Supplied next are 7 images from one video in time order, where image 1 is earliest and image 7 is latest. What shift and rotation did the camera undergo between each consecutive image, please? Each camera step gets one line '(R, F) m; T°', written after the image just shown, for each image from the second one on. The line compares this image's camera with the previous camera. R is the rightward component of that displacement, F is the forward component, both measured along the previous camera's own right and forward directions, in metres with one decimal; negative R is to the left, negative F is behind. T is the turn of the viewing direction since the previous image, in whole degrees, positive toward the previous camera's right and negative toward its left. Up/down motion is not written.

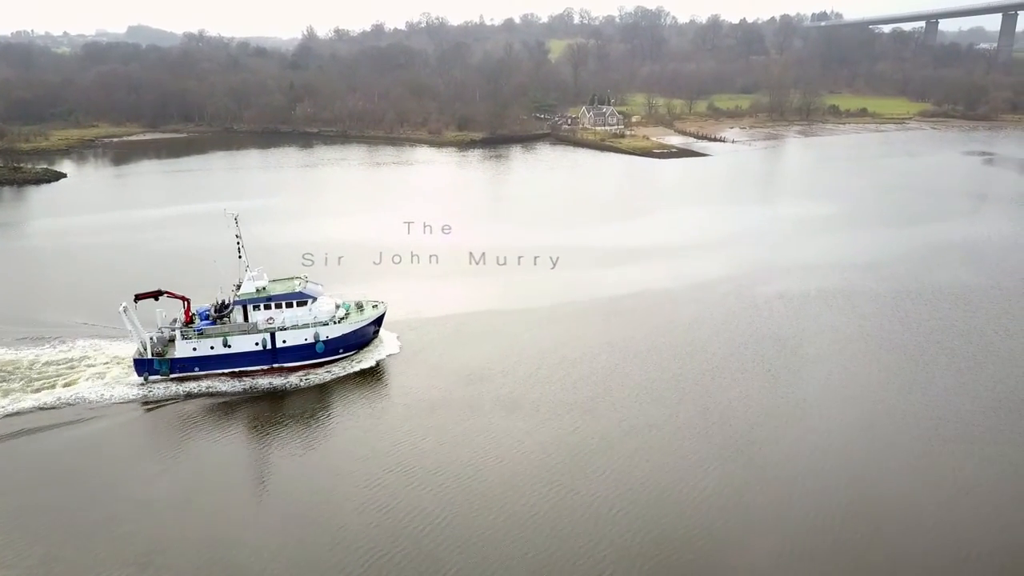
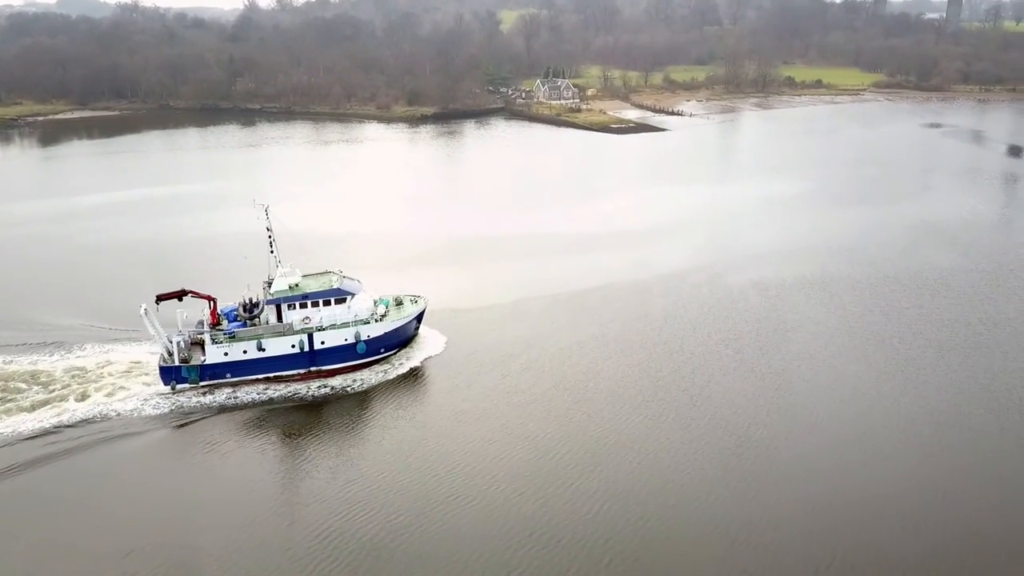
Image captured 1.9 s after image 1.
(-0.2, +2.0) m; +3°
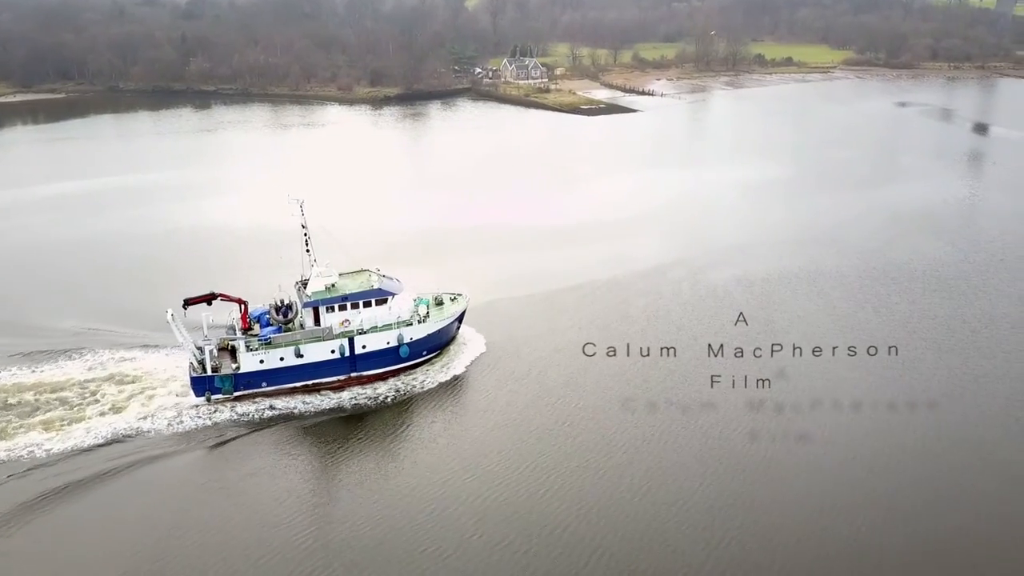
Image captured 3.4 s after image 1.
(-0.1, +1.7) m; +2°
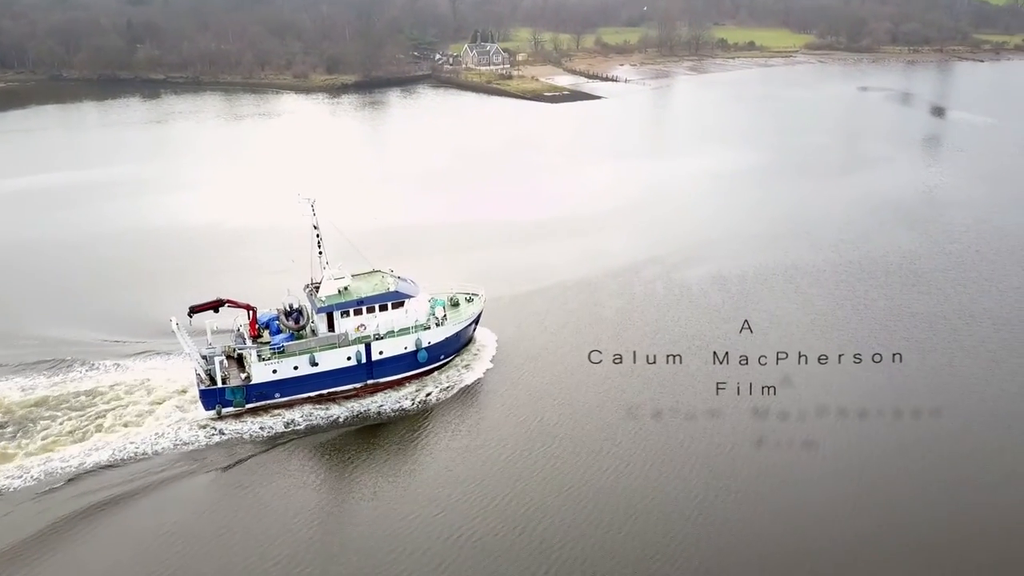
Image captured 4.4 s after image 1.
(-0.1, +1.2) m; +2°
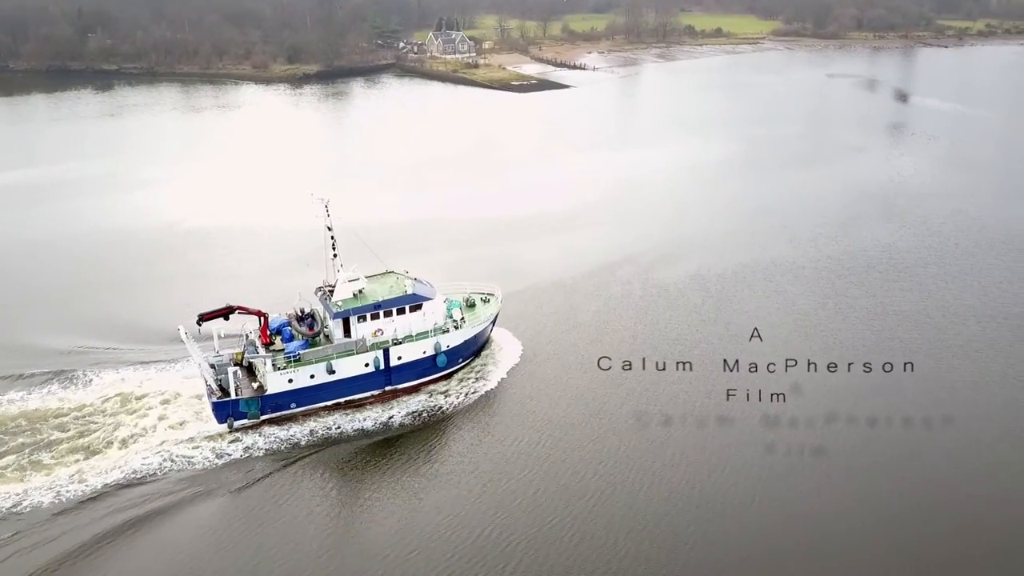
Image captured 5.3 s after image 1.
(-0.1, +1.0) m; +2°
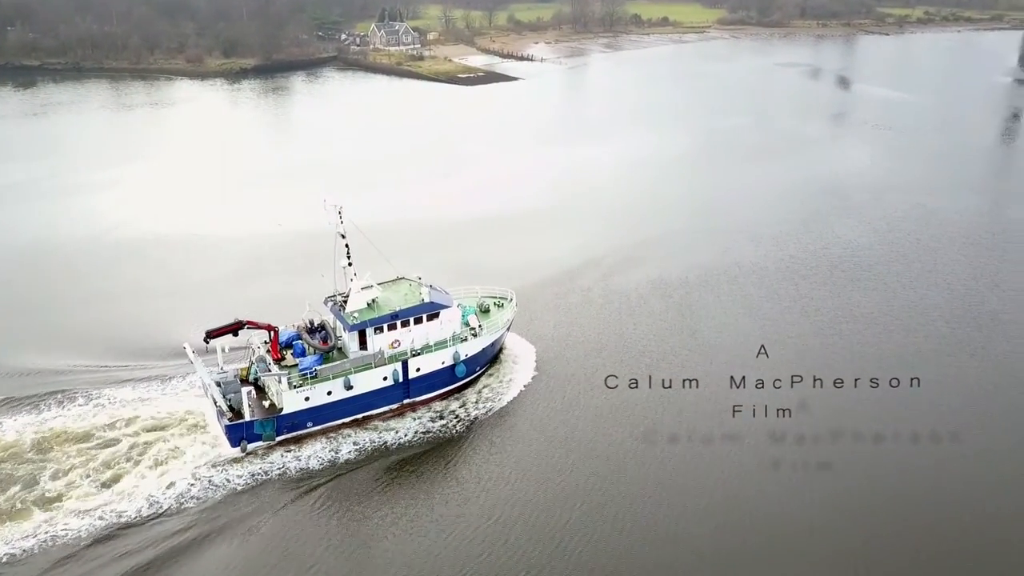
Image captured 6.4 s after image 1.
(-0.1, +1.2) m; +3°
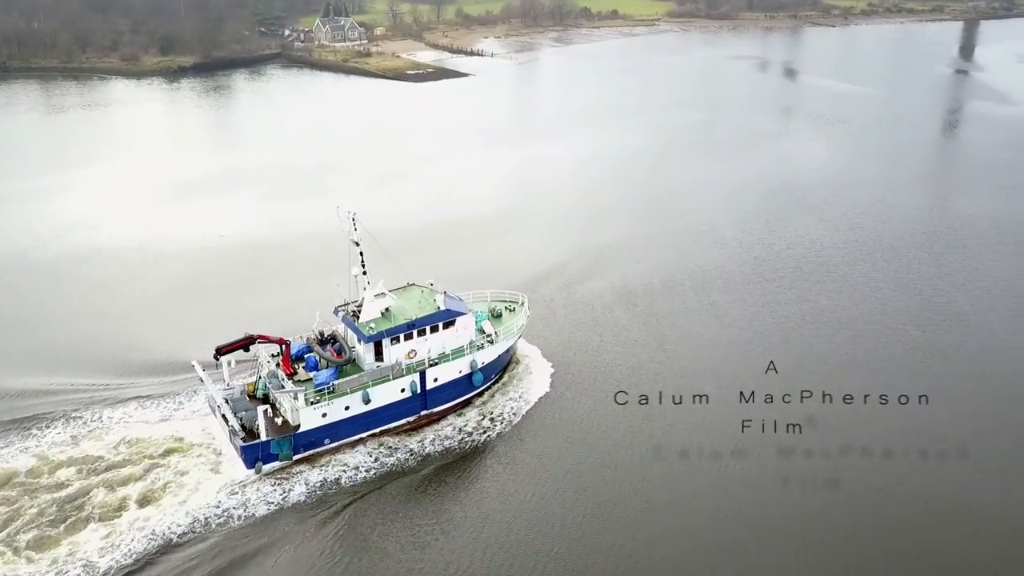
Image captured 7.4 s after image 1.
(-0.1, +1.1) m; +3°
